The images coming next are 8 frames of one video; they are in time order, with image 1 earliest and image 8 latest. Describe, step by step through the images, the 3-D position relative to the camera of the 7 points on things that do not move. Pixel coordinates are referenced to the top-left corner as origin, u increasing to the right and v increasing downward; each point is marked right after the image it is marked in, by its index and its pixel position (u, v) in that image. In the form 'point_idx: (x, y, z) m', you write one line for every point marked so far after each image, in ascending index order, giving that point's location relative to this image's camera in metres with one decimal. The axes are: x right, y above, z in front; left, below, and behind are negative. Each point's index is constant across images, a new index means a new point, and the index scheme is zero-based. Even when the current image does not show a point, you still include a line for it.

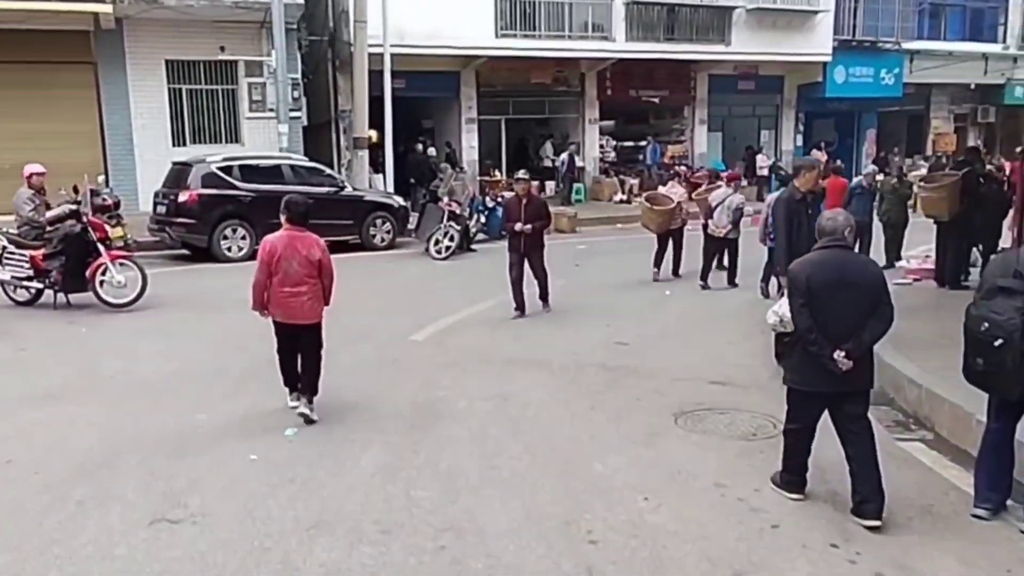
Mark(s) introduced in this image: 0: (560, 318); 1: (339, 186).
0: (+0.6, -0.4, +10.4) m
1: (-3.5, +2.1, +17.3) m
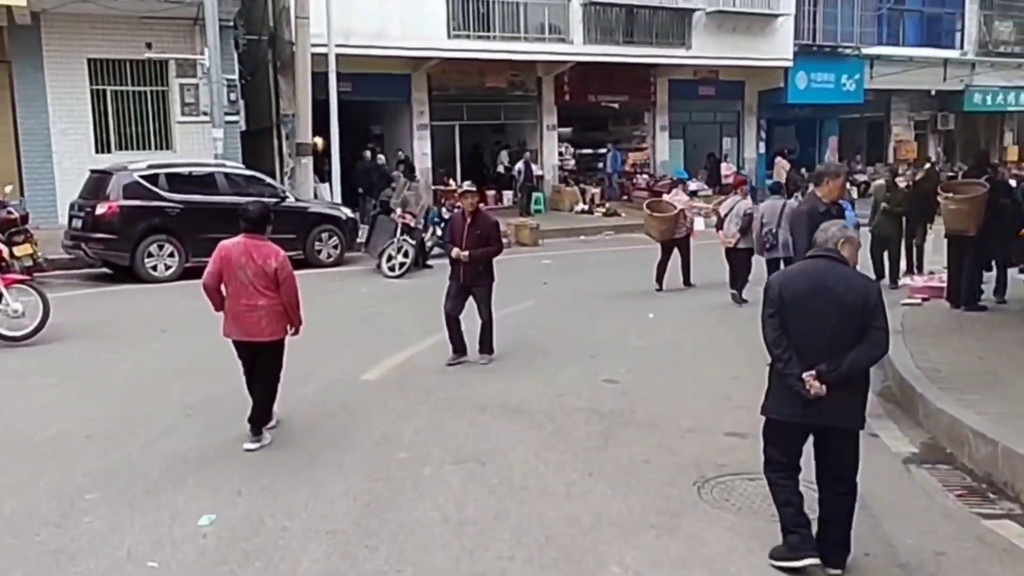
0: (+0.2, -0.7, +9.1) m
1: (-4.3, +1.7, +15.7) m
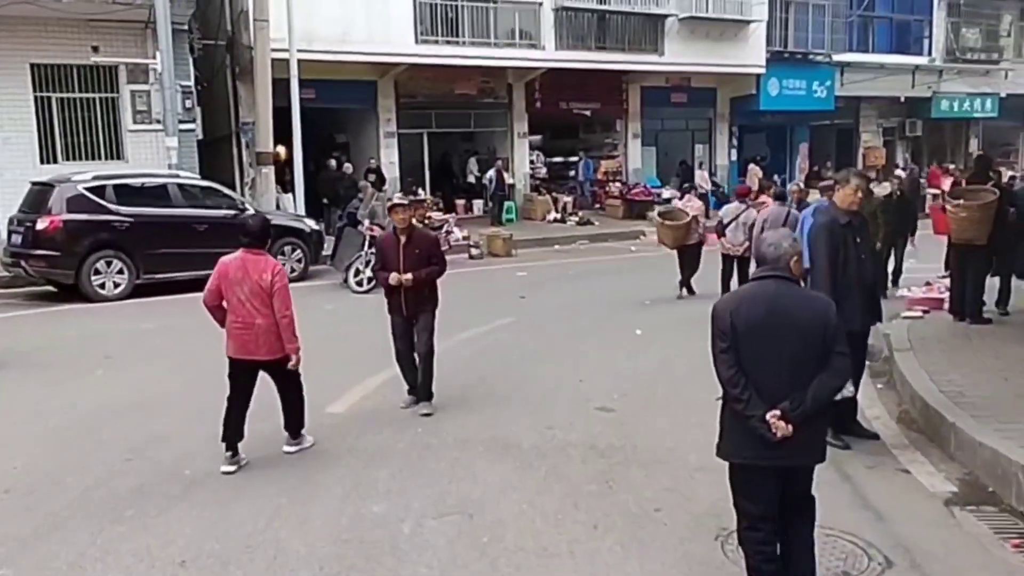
0: (+0.1, -0.9, +8.3) m
1: (-4.8, +1.4, +14.8) m
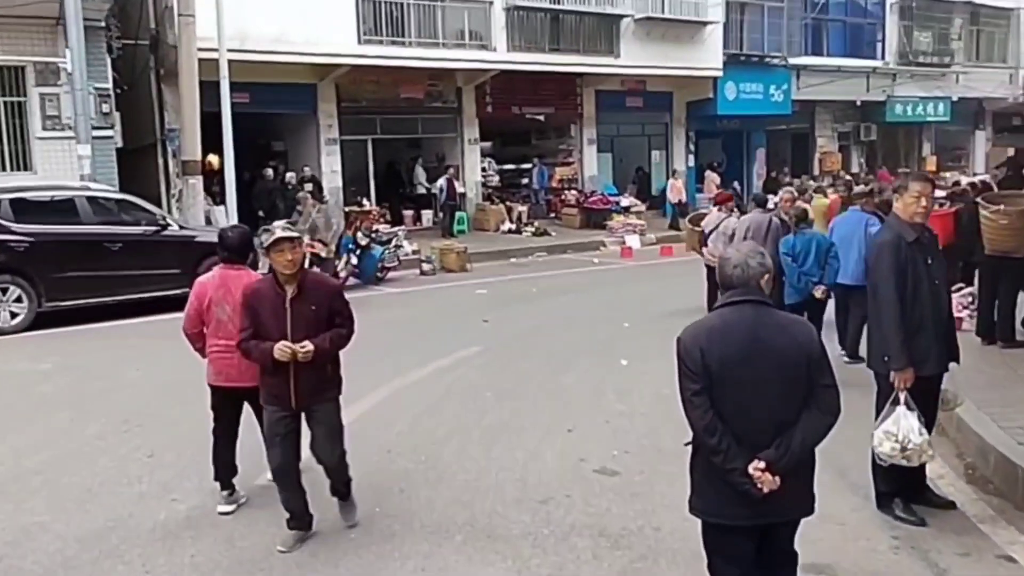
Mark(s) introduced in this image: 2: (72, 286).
0: (-0.2, -1.1, +6.9) m
1: (-5.5, +1.0, +13.1) m
2: (-6.4, 0.0, +12.2) m
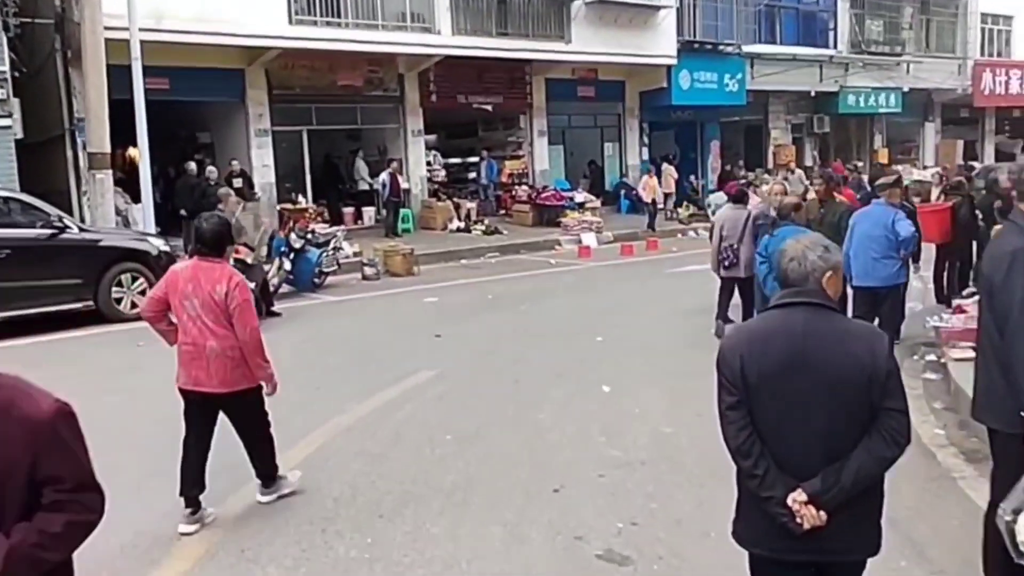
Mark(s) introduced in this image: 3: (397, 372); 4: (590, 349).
0: (-0.4, -1.3, +5.4) m
1: (-6.1, +0.8, +11.2) m
2: (-7.0, -0.2, +10.3) m
3: (-1.2, -0.8, +8.3) m
4: (+0.8, -0.7, +9.2) m
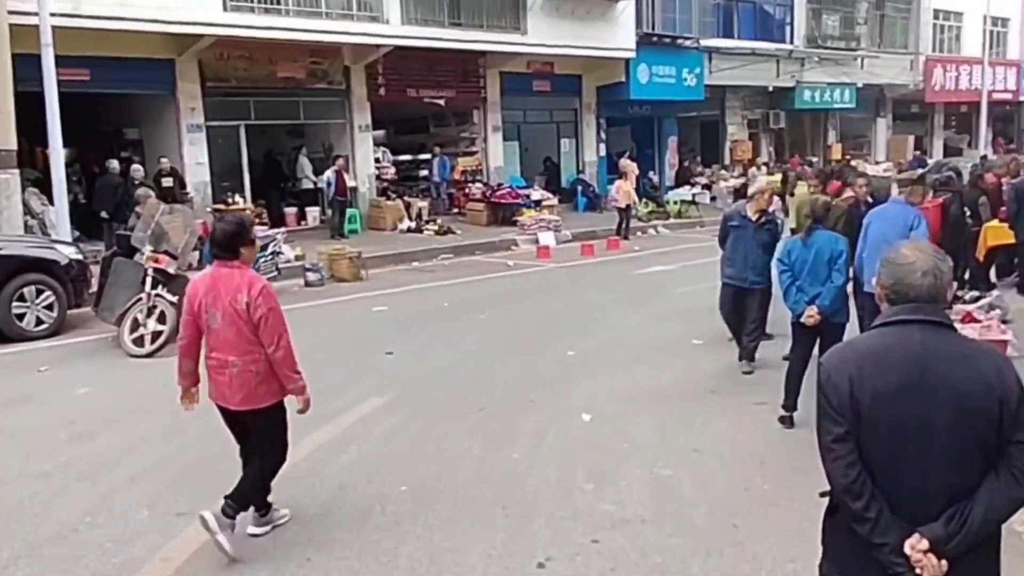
0: (-0.5, -1.4, +4.3) m
1: (-6.6, +0.6, +9.8) m
2: (-7.4, -0.3, +8.8) m
3: (-1.5, -1.0, +7.2) m
4: (+0.5, -0.8, +8.1) m
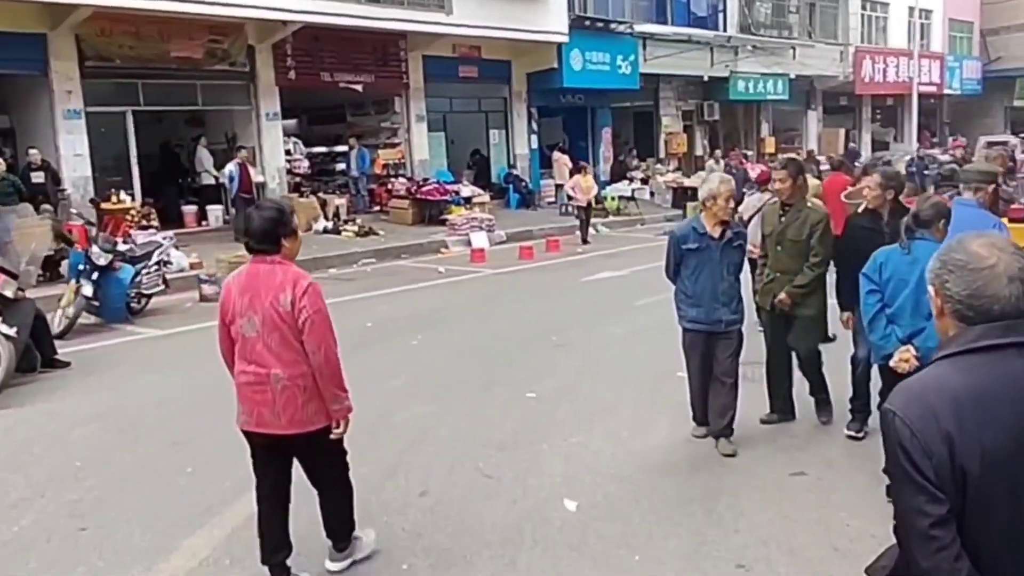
0: (-0.5, -1.6, +2.4) m
1: (-7.1, +0.3, +7.3) m
2: (-7.8, -0.7, +6.3) m
3: (-1.8, -1.2, +5.2) m
4: (+0.1, -1.0, +6.3) m
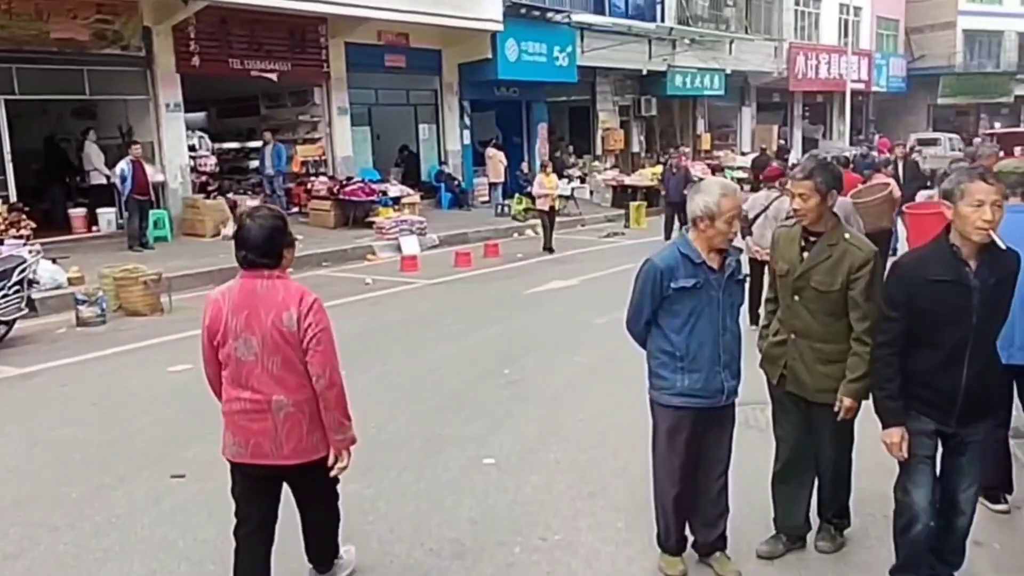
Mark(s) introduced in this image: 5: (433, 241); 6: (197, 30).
0: (-0.4, -1.9, +0.8) m
1: (-7.4, 0.0, +5.1) m
2: (-8.0, -1.0, +4.0) m
3: (-1.9, -1.5, +3.5) m
4: (-0.2, -1.2, +4.7) m
5: (-1.6, +0.9, +16.9) m
6: (-6.4, +5.2, +16.9) m
